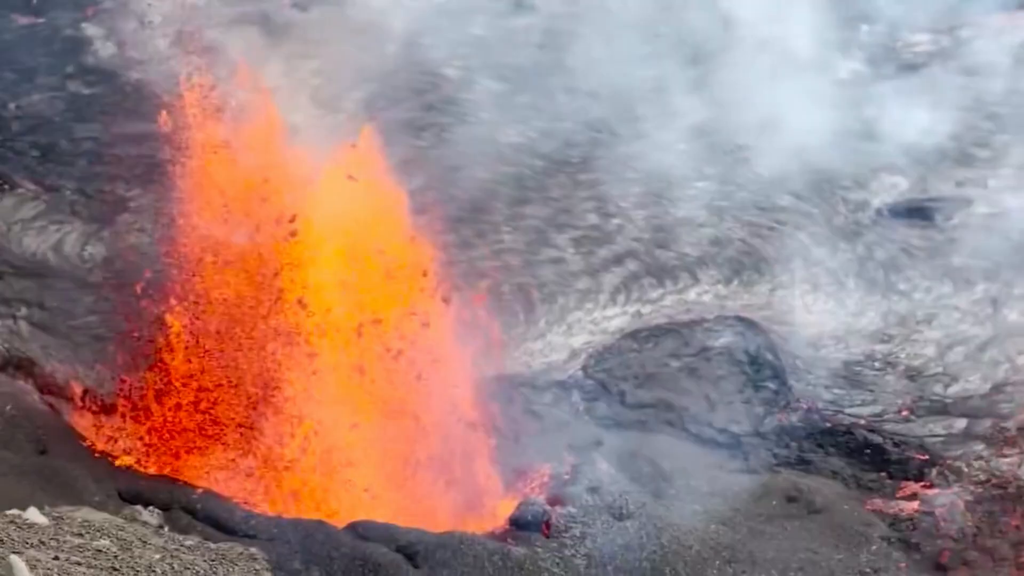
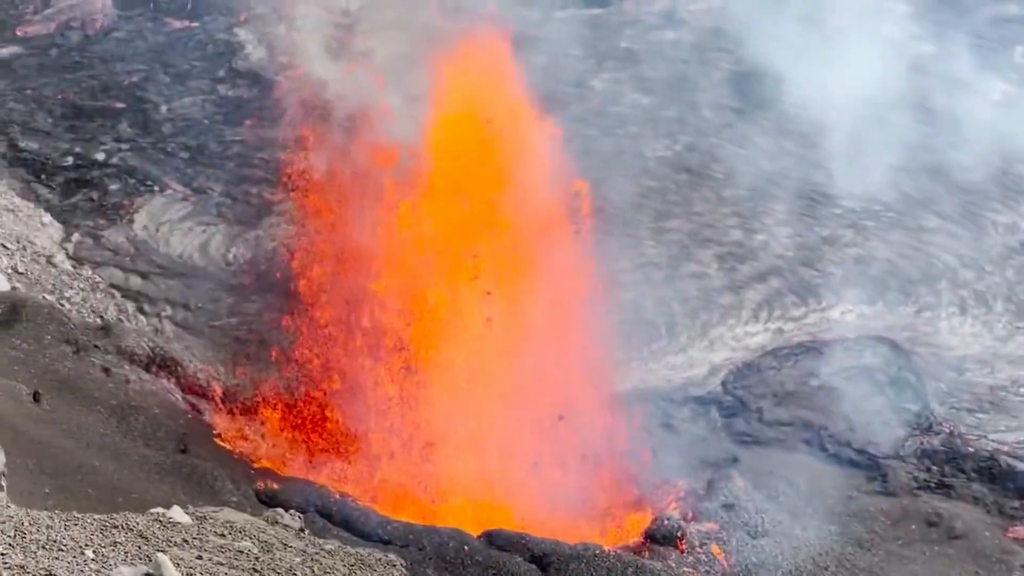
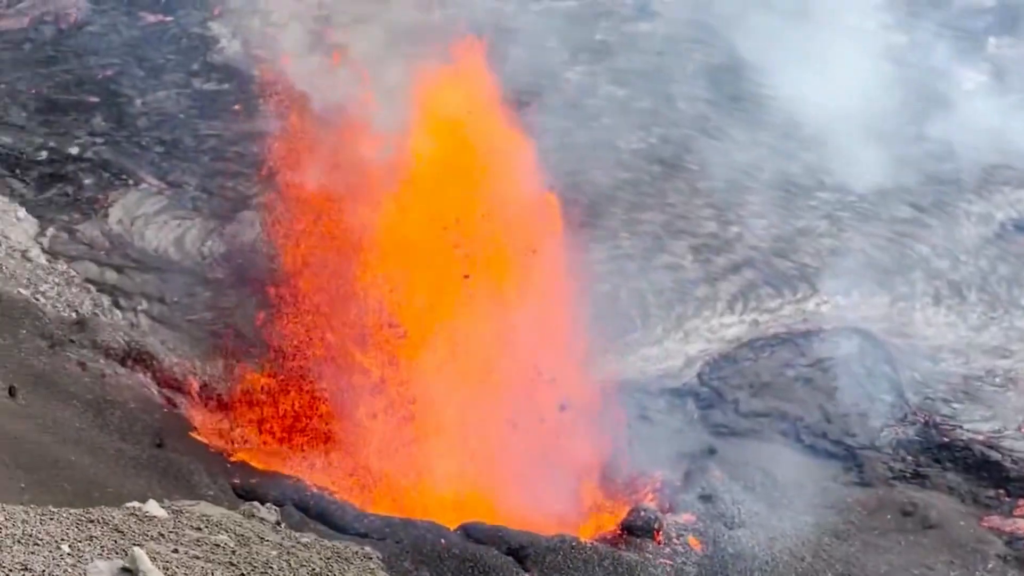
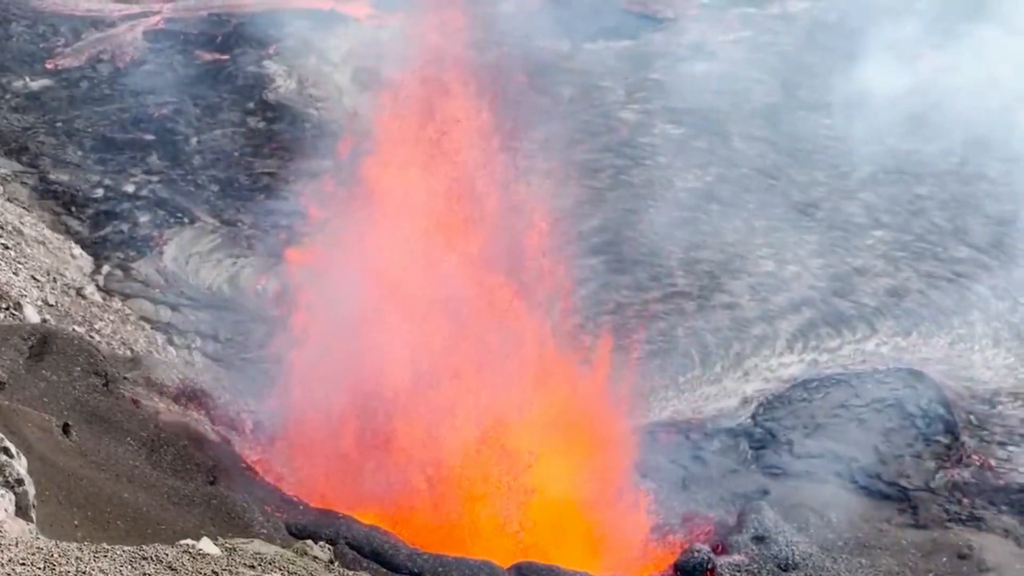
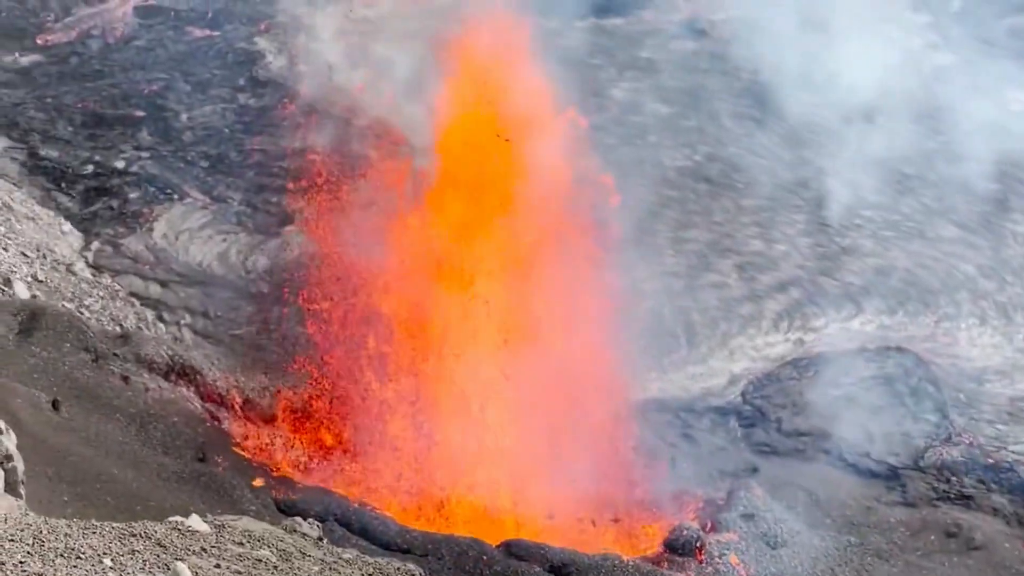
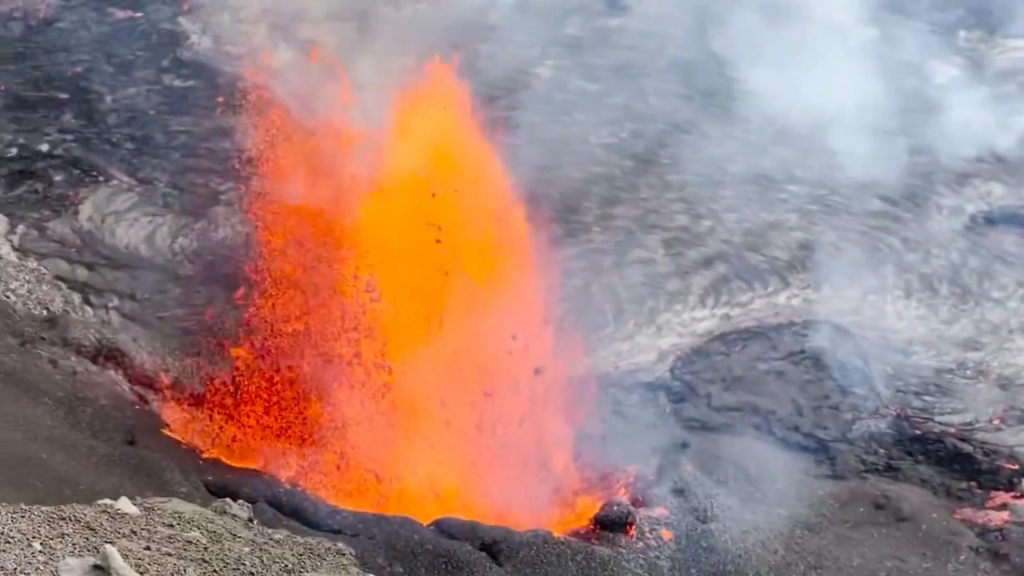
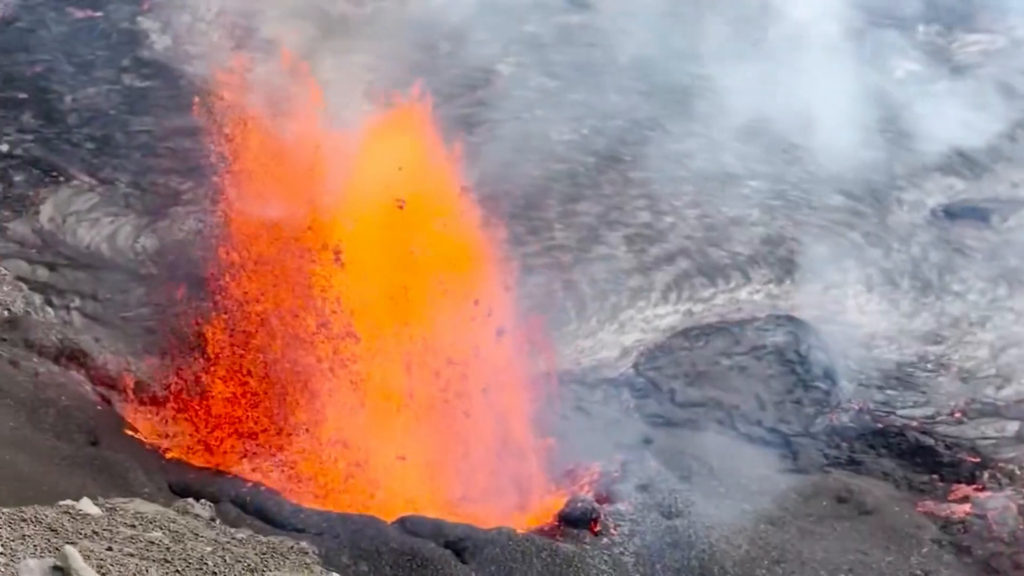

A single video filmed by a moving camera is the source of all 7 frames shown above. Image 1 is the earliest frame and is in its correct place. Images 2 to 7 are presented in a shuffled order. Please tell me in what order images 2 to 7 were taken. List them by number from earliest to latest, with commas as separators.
7, 6, 3, 2, 5, 4
